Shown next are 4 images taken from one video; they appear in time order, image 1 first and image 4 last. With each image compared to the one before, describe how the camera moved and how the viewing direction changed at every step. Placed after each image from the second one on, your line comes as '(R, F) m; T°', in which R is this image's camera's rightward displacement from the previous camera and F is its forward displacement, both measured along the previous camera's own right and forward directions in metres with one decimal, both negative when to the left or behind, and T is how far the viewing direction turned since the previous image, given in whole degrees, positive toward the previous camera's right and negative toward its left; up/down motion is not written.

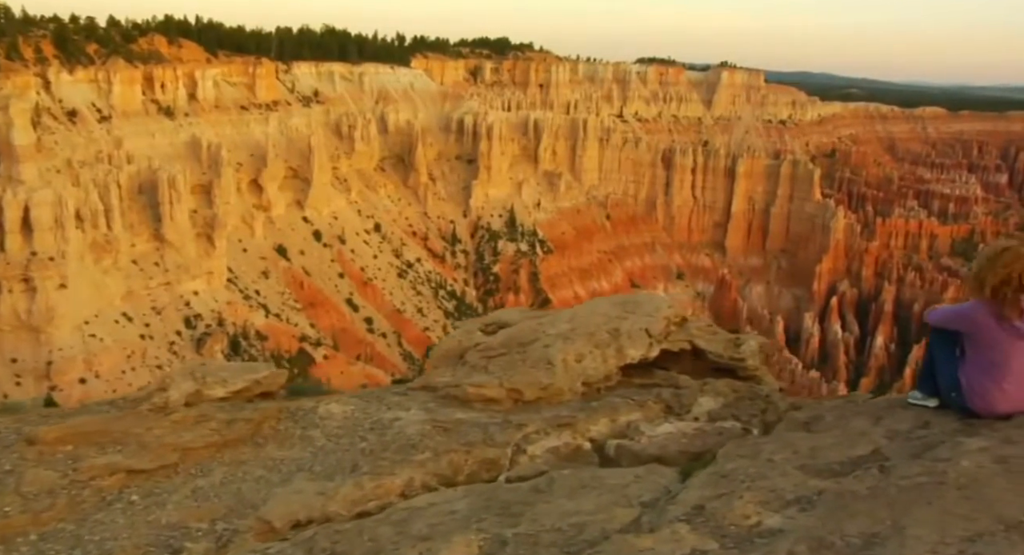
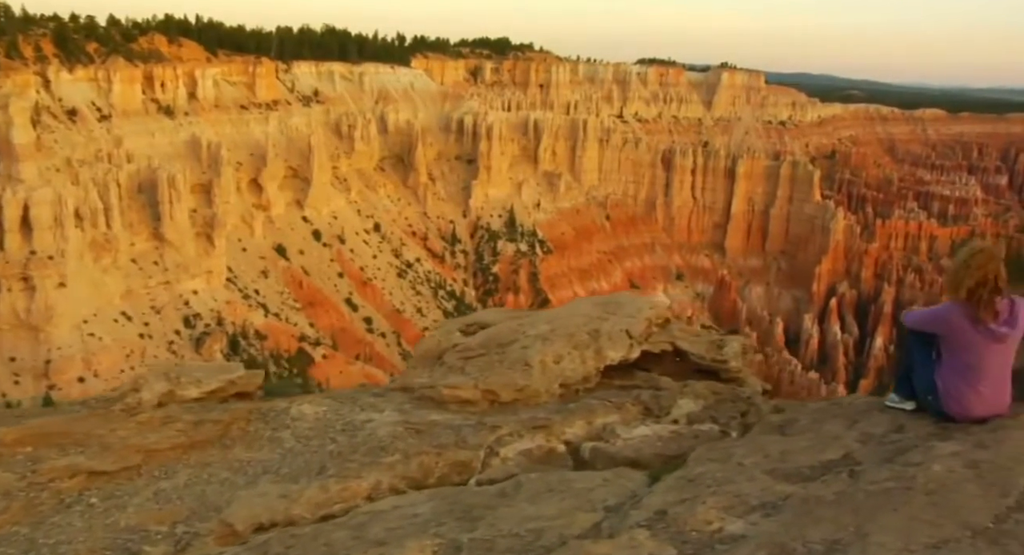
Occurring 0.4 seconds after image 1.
(+0.2, +0.1) m; 0°
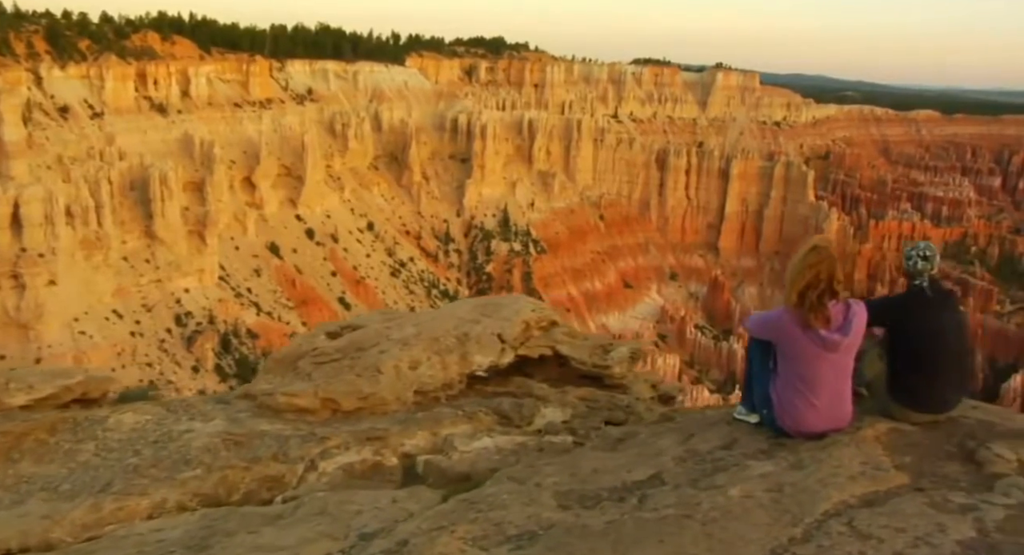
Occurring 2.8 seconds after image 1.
(+1.2, +0.4) m; 0°
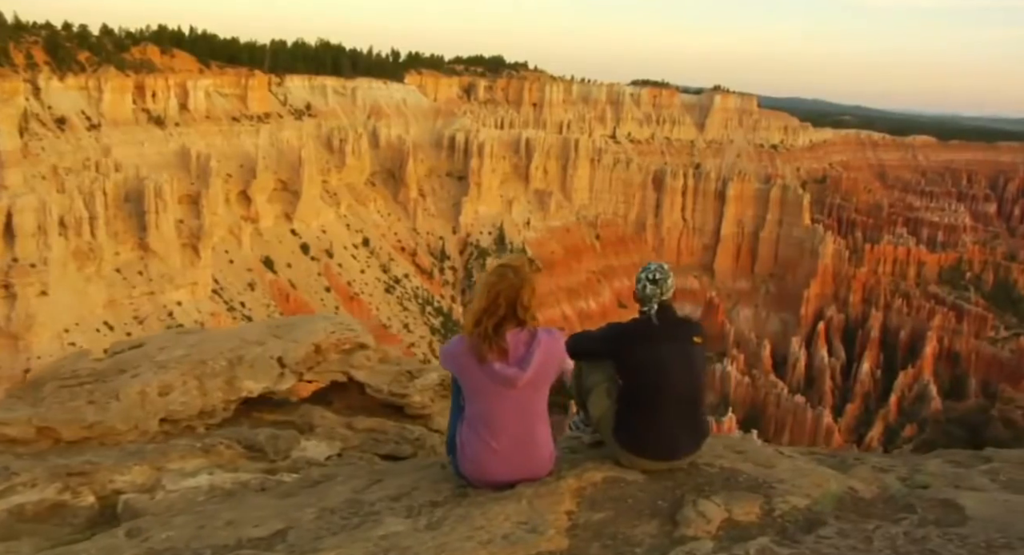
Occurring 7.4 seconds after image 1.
(+1.8, +0.6) m; 0°
